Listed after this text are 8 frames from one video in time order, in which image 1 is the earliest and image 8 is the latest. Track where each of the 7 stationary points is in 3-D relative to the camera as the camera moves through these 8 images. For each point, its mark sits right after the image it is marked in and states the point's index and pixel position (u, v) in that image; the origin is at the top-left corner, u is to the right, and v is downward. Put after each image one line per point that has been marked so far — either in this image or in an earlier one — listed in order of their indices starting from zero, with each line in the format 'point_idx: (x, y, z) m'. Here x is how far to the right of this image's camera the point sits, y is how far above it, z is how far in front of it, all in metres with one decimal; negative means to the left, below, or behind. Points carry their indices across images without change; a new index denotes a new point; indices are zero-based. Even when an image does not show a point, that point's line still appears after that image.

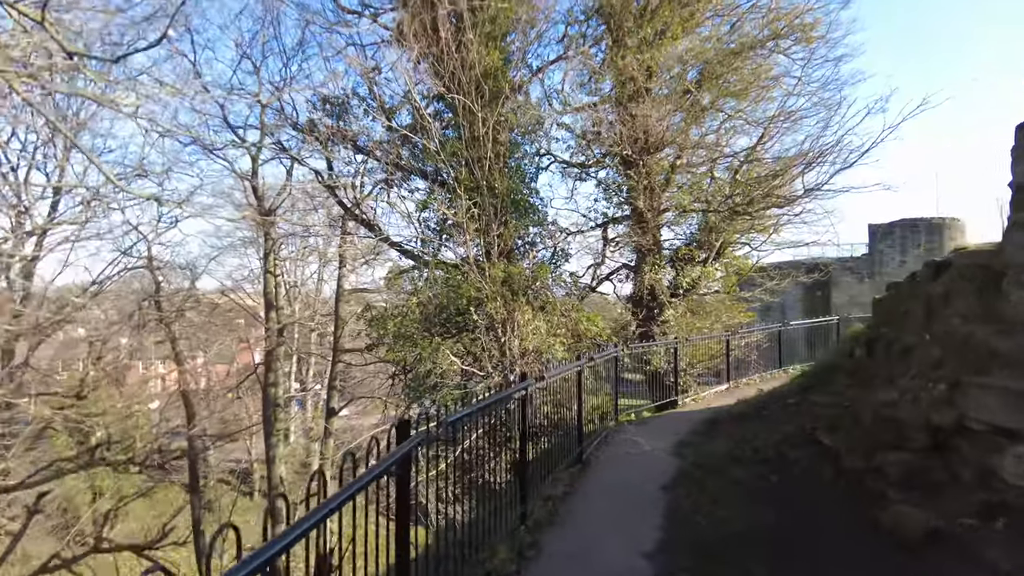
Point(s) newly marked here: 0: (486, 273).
0: (-0.5, +0.3, +12.3) m
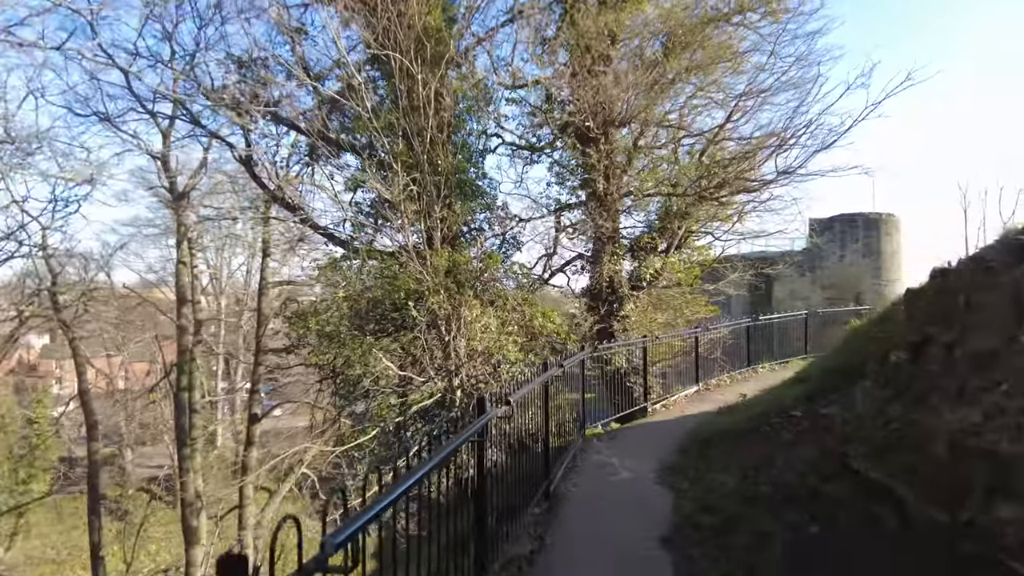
0: (-1.4, +0.4, +10.7) m
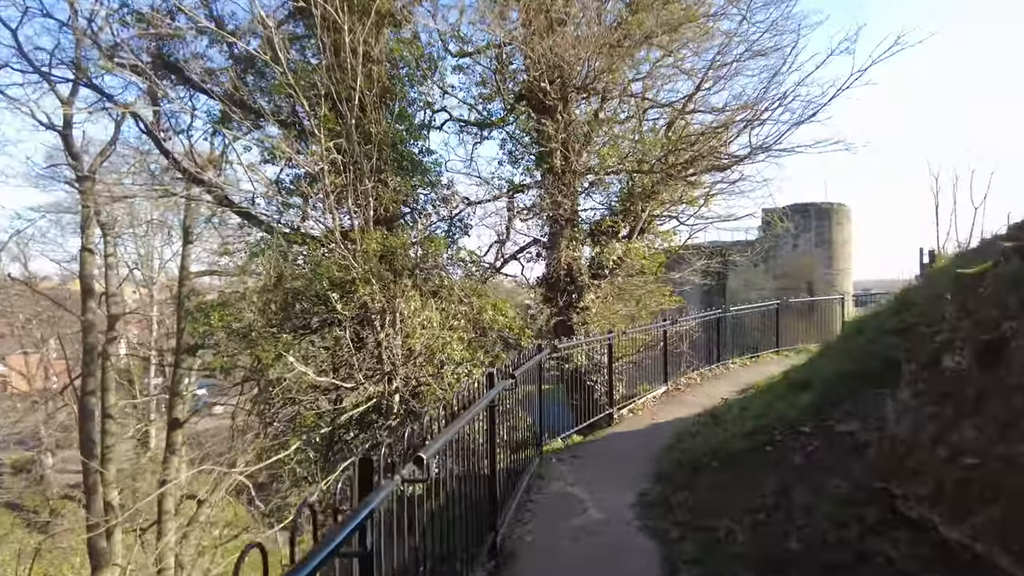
0: (-2.2, +0.6, +9.2) m
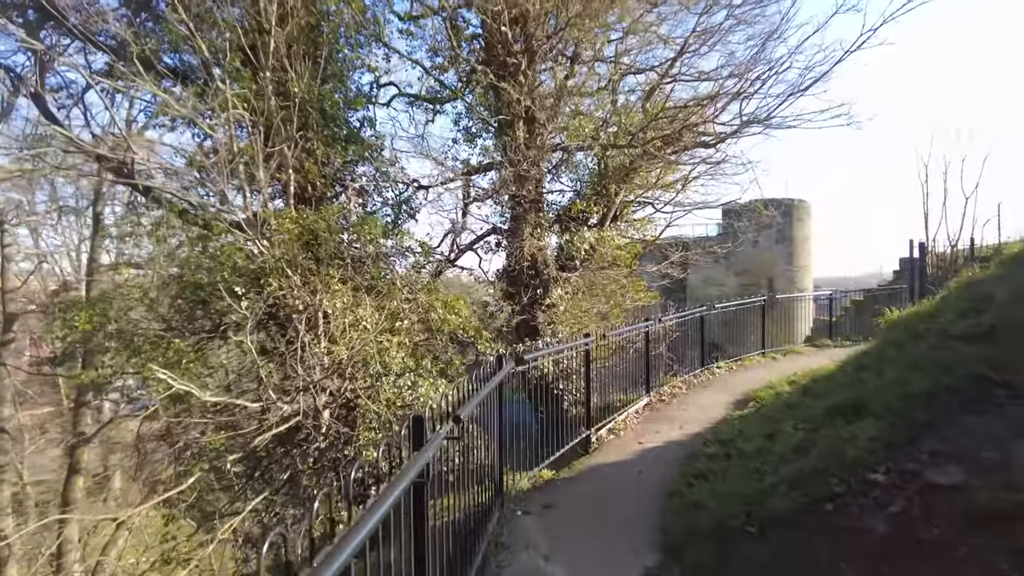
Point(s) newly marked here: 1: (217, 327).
0: (-2.7, +0.7, +7.4) m
1: (-3.2, -0.4, +7.5) m
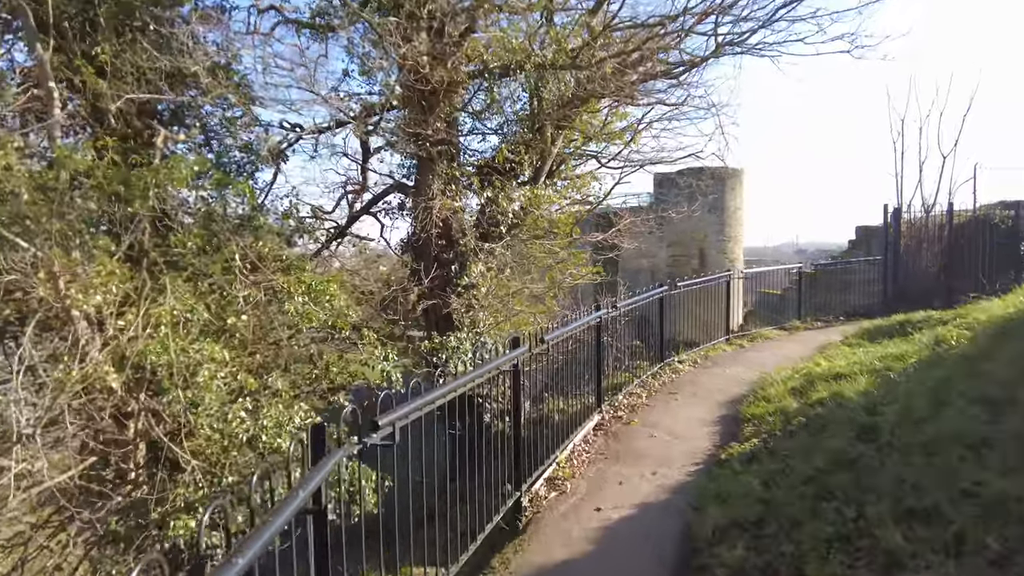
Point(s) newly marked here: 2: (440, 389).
0: (-3.5, +0.8, +4.7) m
1: (-4.0, -0.3, +4.7) m
2: (-0.4, -0.5, +3.7) m
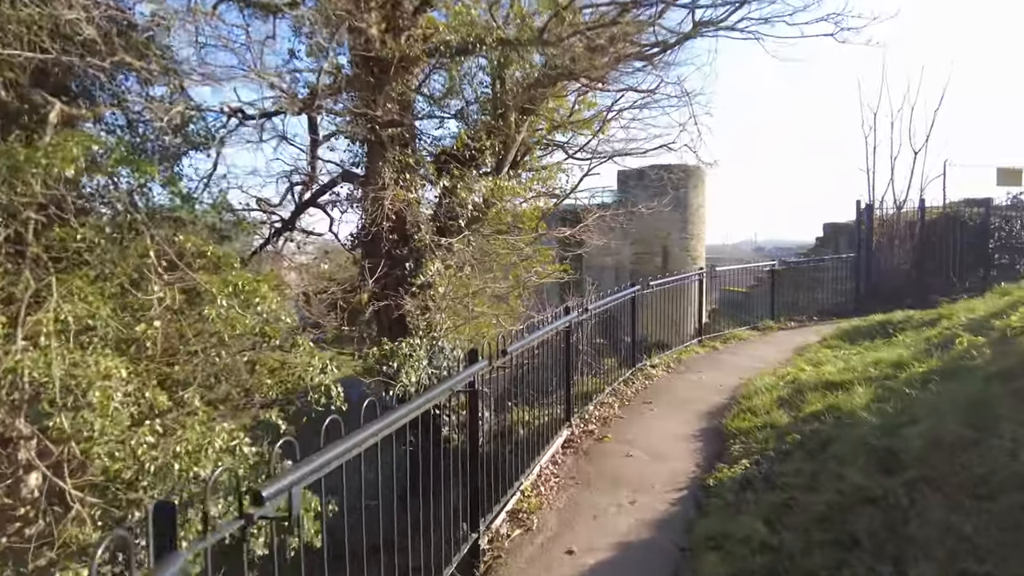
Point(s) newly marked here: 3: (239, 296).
0: (-3.7, +0.8, +3.8) m
1: (-4.3, -0.3, +3.8) m
2: (-0.6, -0.5, +3.1) m
3: (-2.2, 0.0, +5.2) m
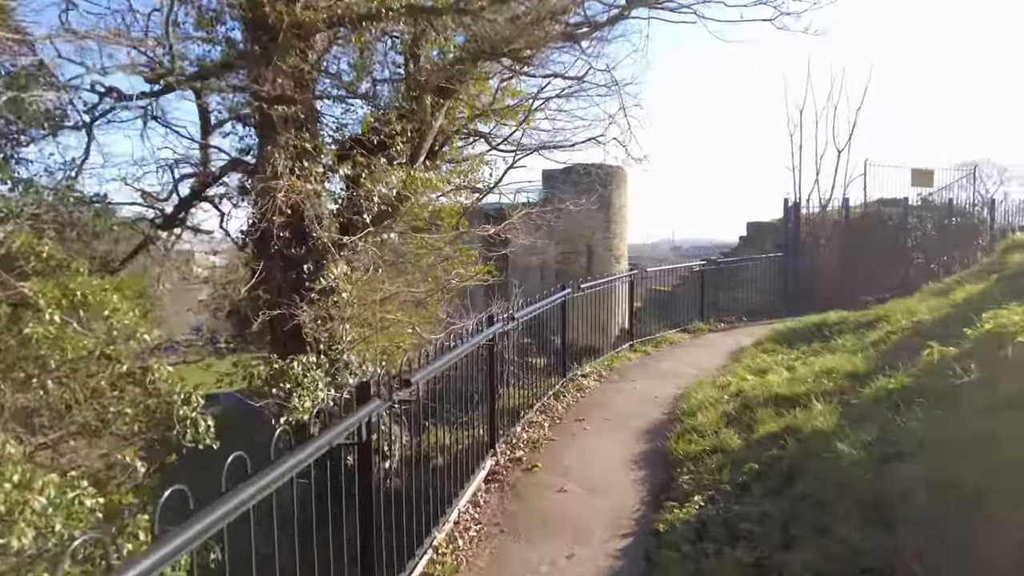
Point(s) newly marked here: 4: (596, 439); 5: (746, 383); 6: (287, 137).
0: (-4.2, +0.7, +2.6) m
1: (-4.7, -0.4, +2.6) m
2: (-0.9, -0.5, +2.2) m
3: (-2.7, -0.1, +4.2) m
4: (+0.7, -1.2, +5.1) m
5: (+2.0, -0.8, +5.6) m
6: (-2.0, +1.3, +5.8) m
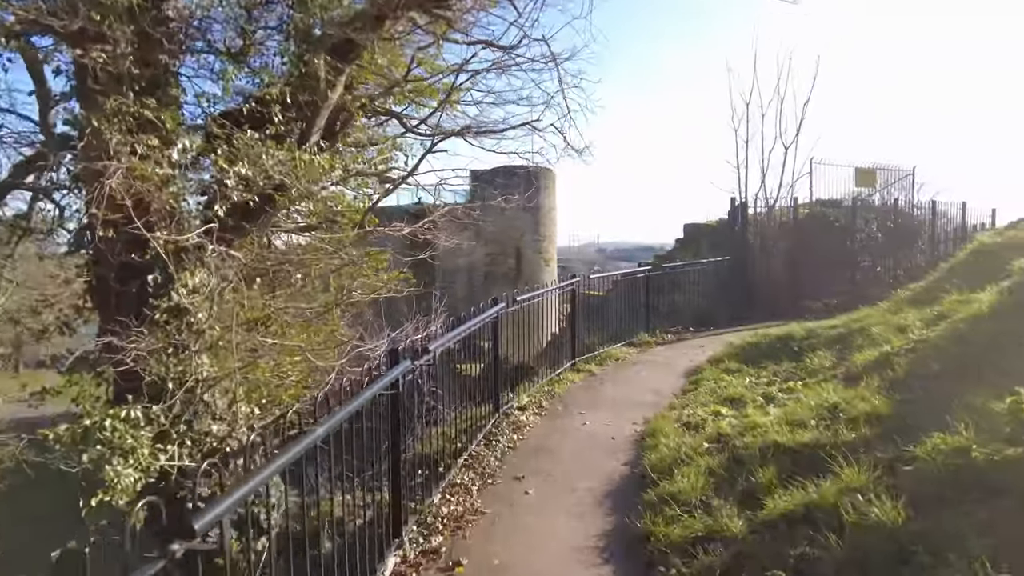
0: (-4.4, +0.6, +0.8) m
1: (-4.9, -0.5, +0.7) m
2: (-1.1, -0.6, +0.8) m
3: (-3.1, -0.2, +2.6) m
4: (+0.2, -1.3, +3.8) m
5: (+1.5, -0.9, +4.5) m
6: (-2.6, +1.2, +4.3) m
